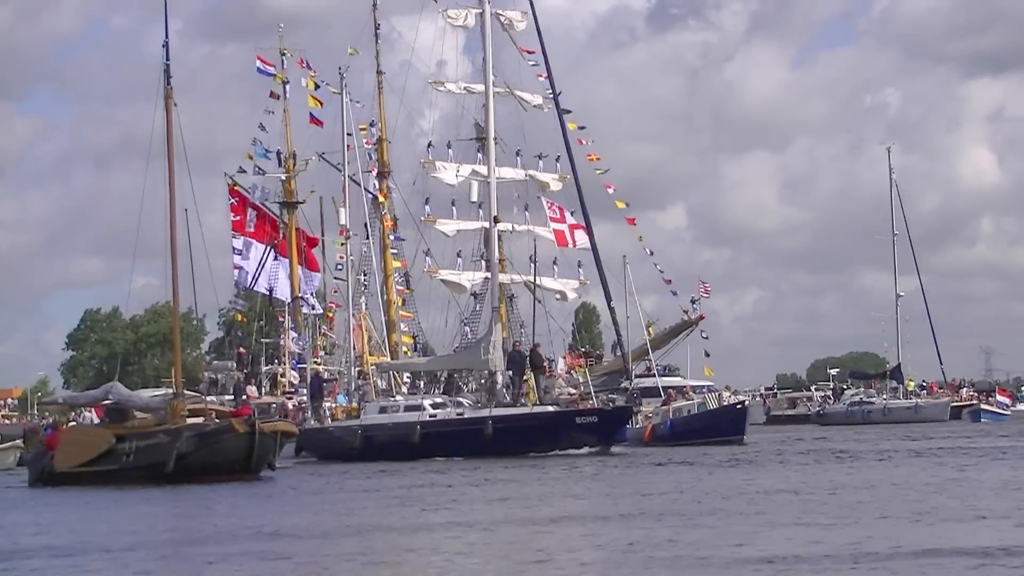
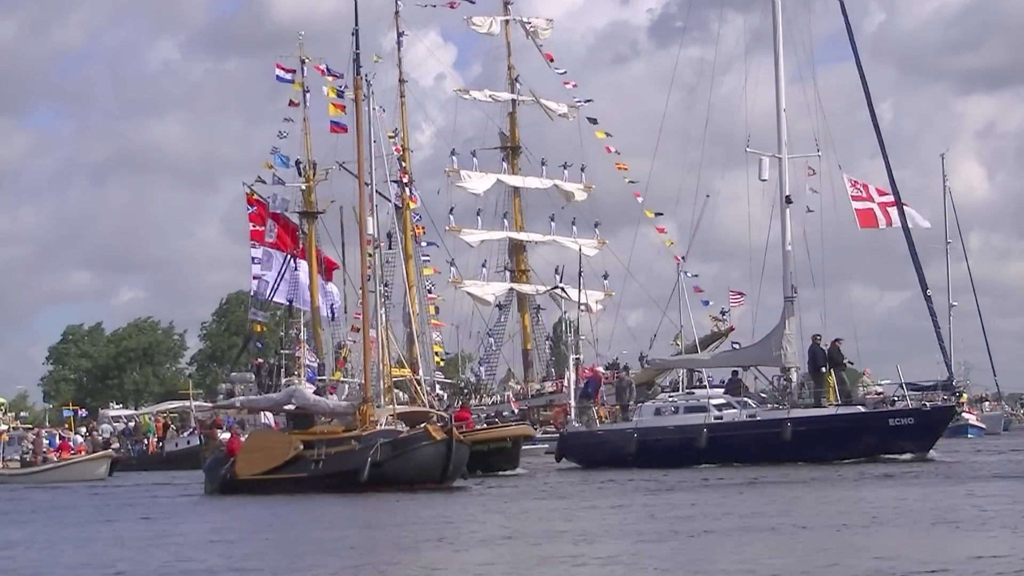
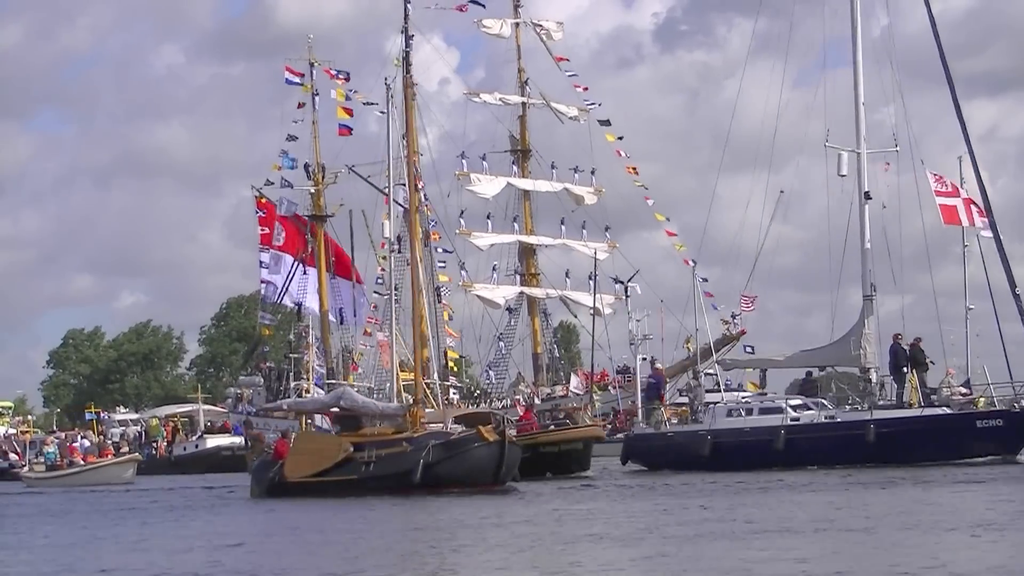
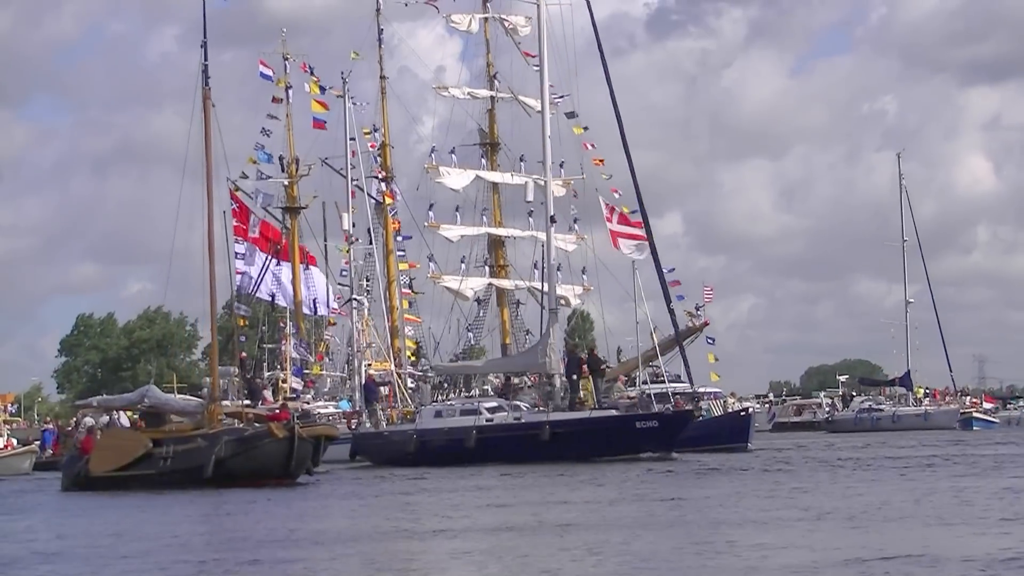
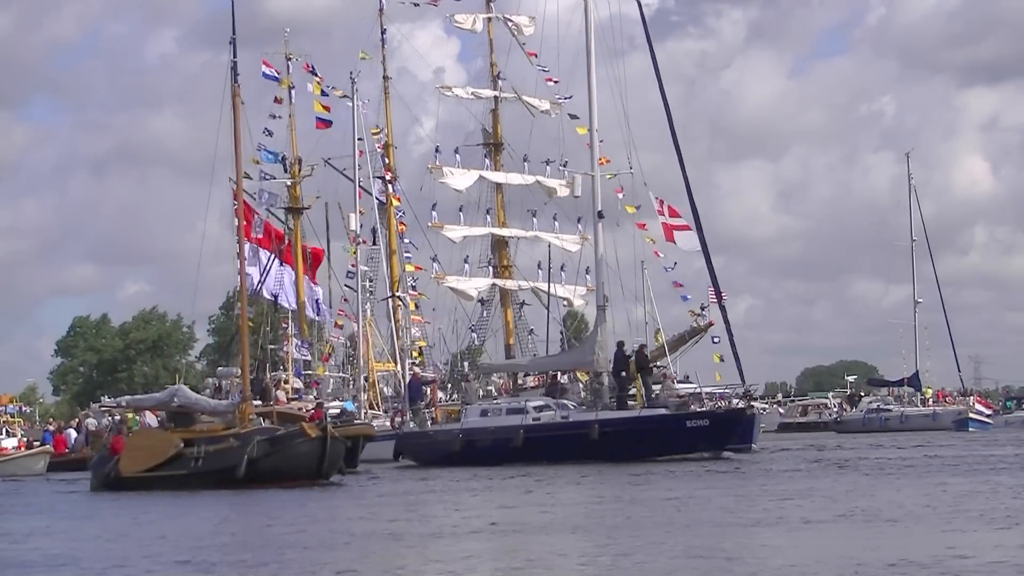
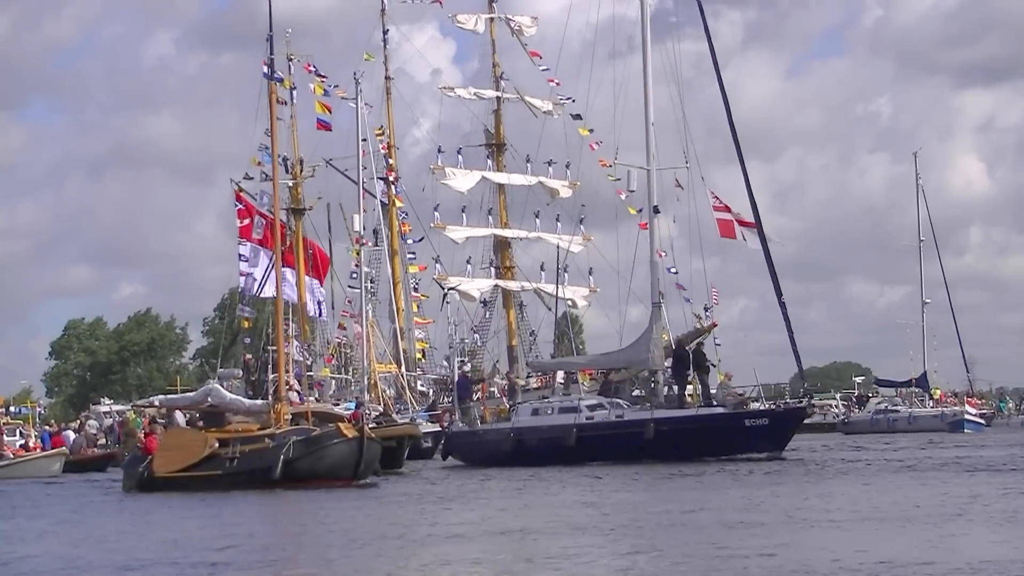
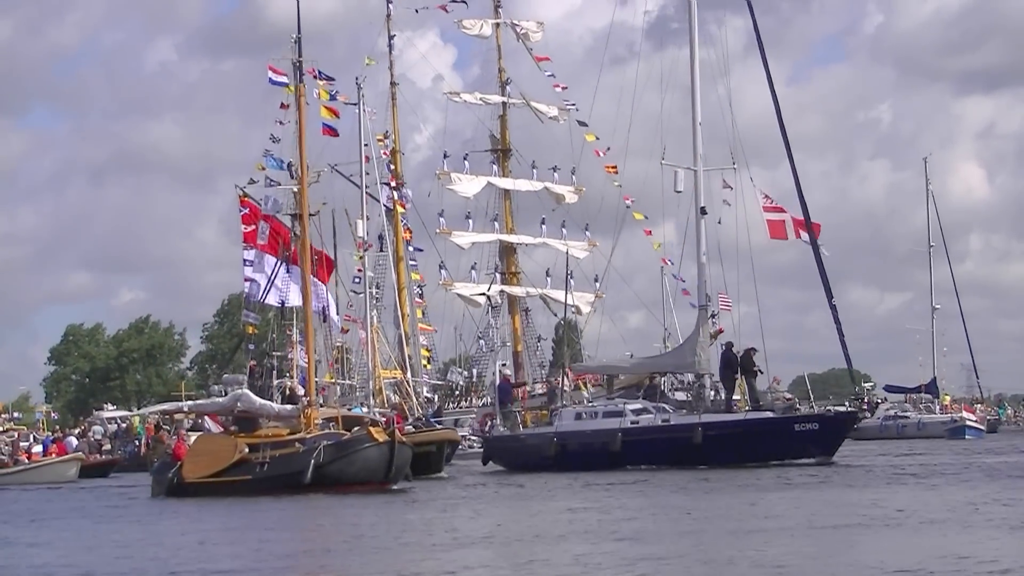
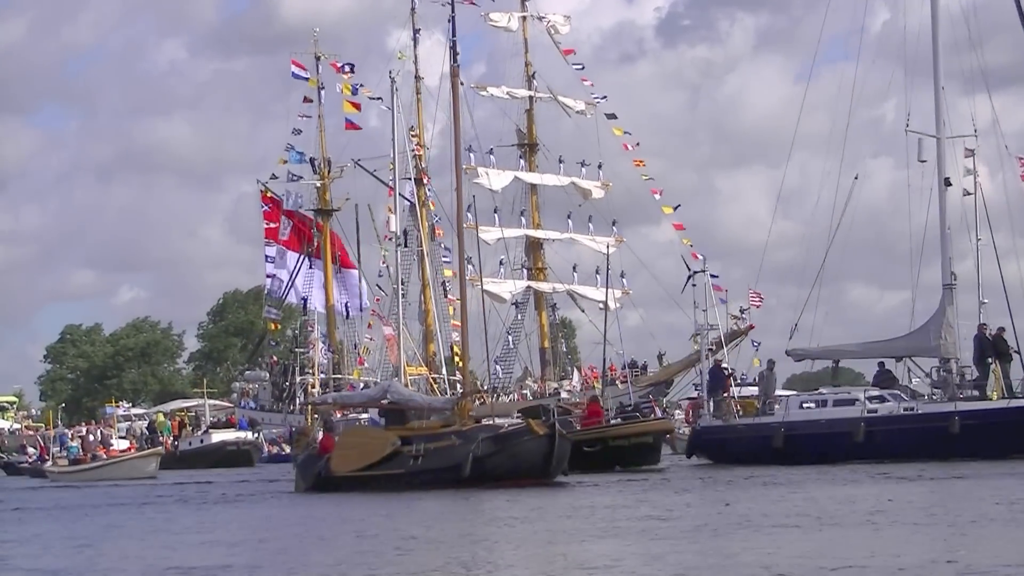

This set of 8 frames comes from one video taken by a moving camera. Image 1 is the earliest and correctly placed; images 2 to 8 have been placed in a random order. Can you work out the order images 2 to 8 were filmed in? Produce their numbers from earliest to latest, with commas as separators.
4, 5, 6, 7, 2, 3, 8
